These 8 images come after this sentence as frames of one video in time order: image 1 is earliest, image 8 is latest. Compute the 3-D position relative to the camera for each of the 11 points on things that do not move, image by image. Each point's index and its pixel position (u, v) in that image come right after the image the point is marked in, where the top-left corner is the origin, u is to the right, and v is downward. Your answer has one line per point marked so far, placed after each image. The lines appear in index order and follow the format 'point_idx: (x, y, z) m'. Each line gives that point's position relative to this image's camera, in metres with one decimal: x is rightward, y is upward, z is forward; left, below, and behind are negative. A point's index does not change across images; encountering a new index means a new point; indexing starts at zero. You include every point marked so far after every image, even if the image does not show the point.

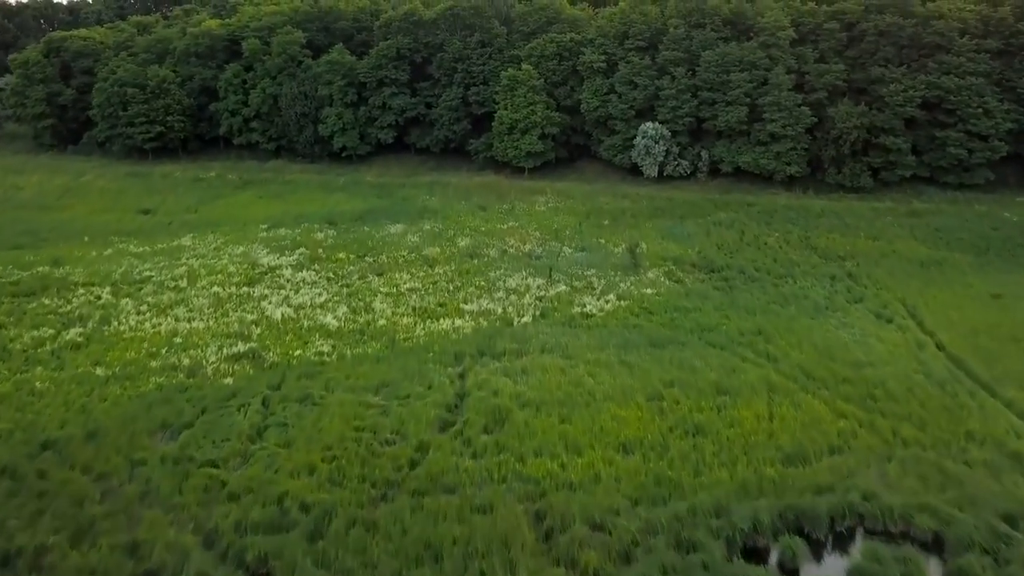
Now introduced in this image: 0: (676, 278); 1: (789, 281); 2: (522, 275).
0: (+4.3, +0.3, +18.6) m
1: (+7.2, +0.2, +18.5) m
2: (+0.3, +0.4, +18.5) m
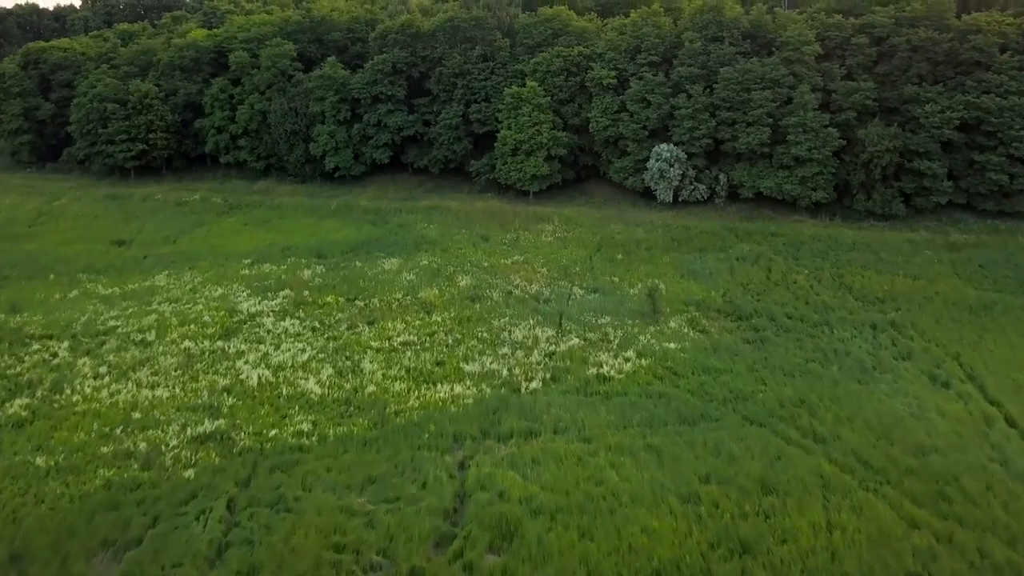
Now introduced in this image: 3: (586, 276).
0: (+4.4, -0.9, +16.7) m
1: (+7.4, -1.0, +16.7) m
2: (+0.4, -0.8, +16.7) m
3: (+2.1, +0.3, +19.8) m
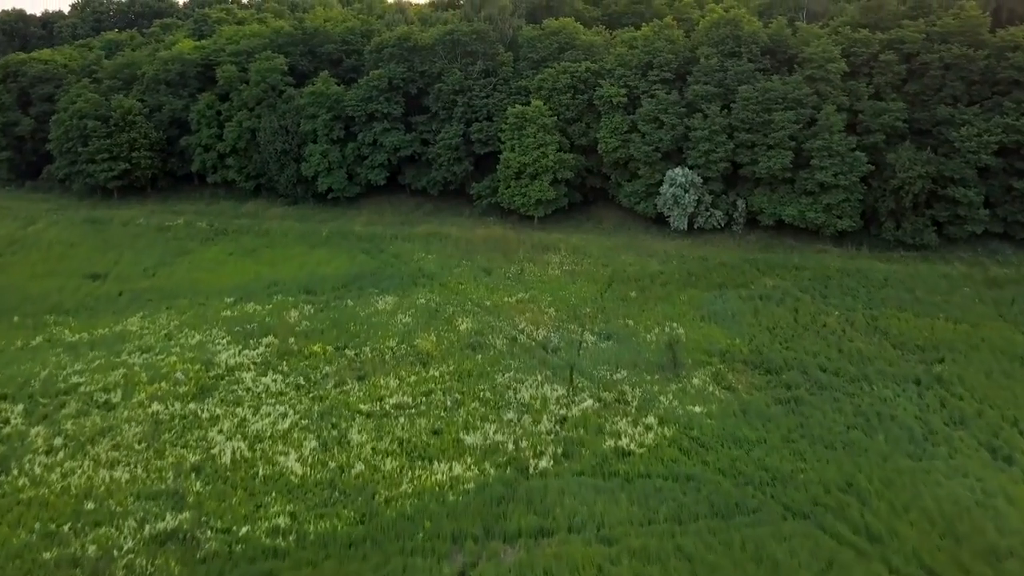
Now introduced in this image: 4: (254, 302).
0: (+4.6, -2.0, +15.1) m
1: (+7.5, -2.1, +15.0) m
2: (+0.5, -1.9, +15.0) m
3: (+2.2, -0.8, +18.1) m
4: (-7.0, -0.4, +19.4) m
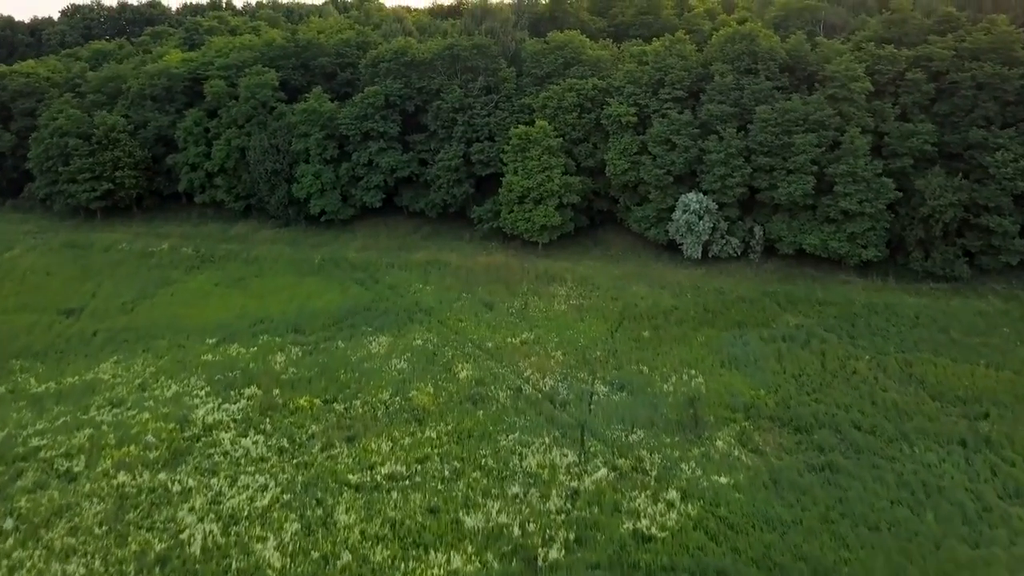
0: (+4.7, -3.1, +13.7) m
1: (+7.6, -3.2, +13.6) m
2: (+0.6, -3.0, +13.7) m
3: (+2.3, -1.8, +16.7) m
4: (-6.9, -1.4, +18.0) m
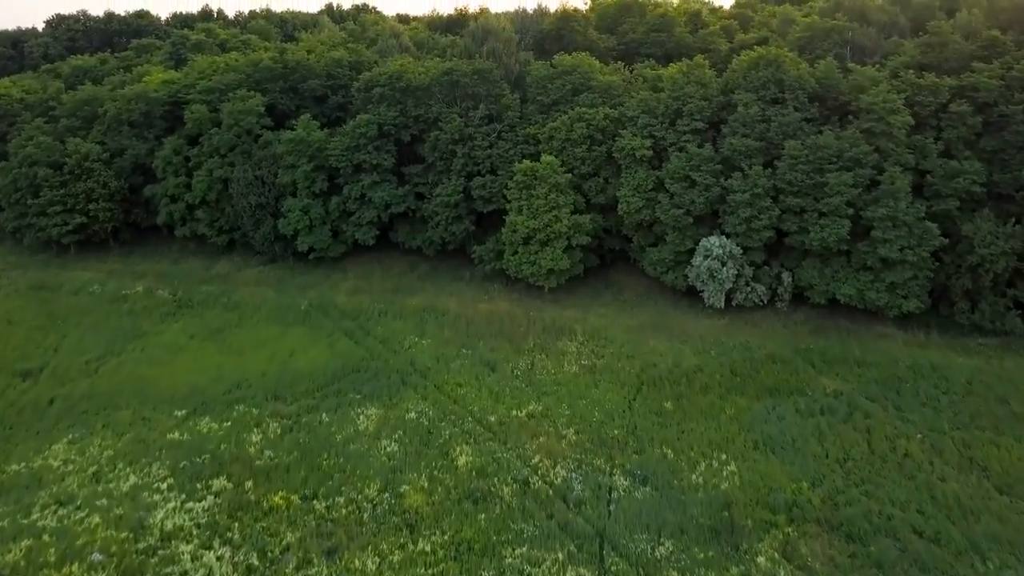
0: (+4.8, -4.5, +11.7) m
1: (+7.7, -4.6, +11.7) m
2: (+0.7, -4.4, +11.7) m
3: (+2.4, -3.3, +14.8) m
4: (-6.8, -2.9, +16.0) m
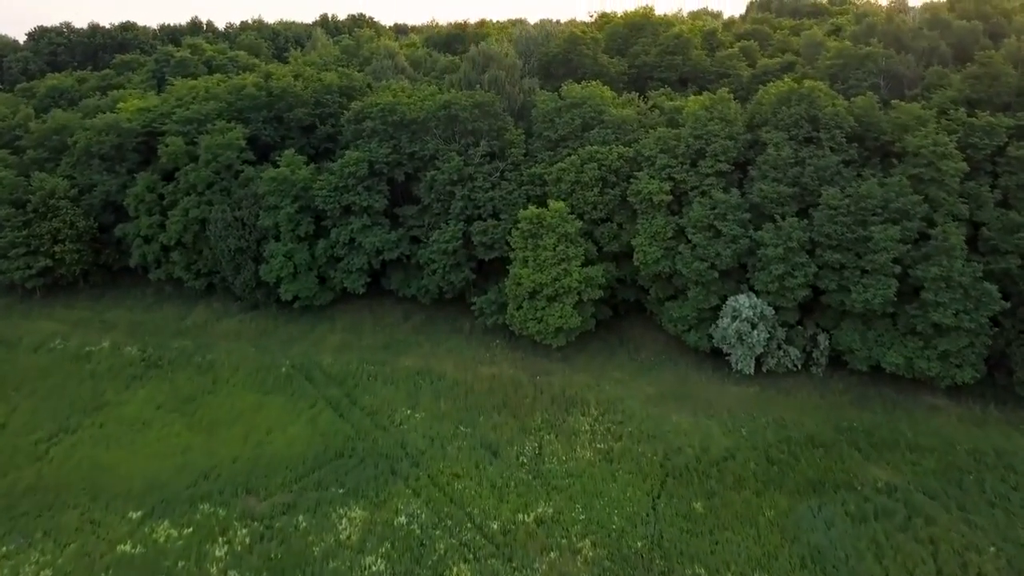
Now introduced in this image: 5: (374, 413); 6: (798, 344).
0: (+4.9, -6.2, +9.6) m
1: (+7.8, -6.3, +9.5) m
2: (+0.8, -6.1, +9.5) m
3: (+2.5, -4.9, +12.6) m
4: (-6.7, -4.5, +13.9) m
5: (-3.4, -3.1, +17.5) m
6: (+7.4, -1.5, +18.4) m
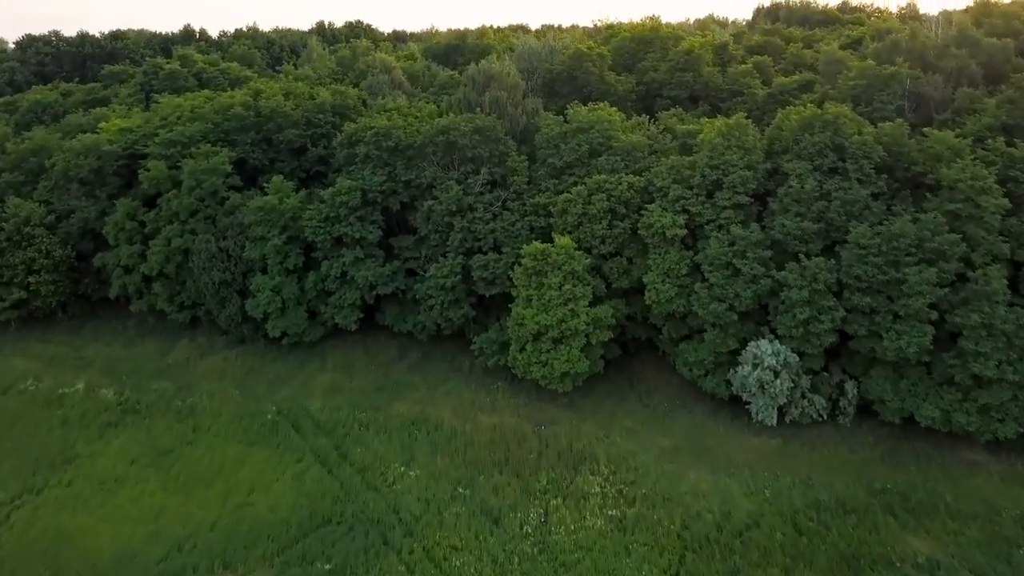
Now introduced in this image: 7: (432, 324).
0: (+4.9, -7.2, +8.2) m
1: (+7.9, -7.3, +8.2) m
2: (+0.9, -7.1, +8.2) m
3: (+2.6, -6.0, +11.3) m
4: (-6.6, -5.6, +12.5) m
5: (-3.3, -4.1, +16.2) m
6: (+7.5, -2.5, +17.0) m
7: (-2.2, -1.0, +19.9) m
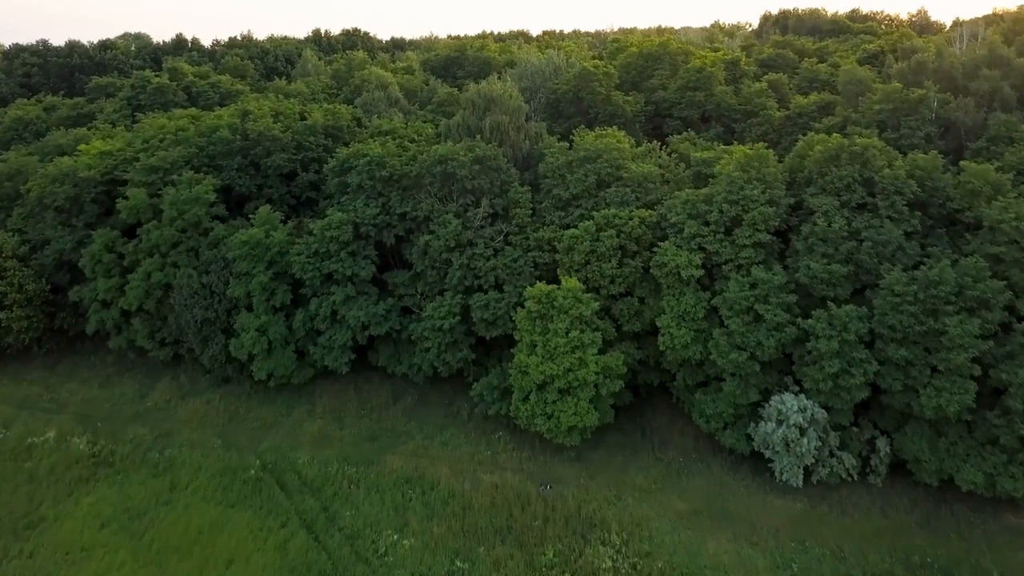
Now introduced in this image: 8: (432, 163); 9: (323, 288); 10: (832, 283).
0: (+5.0, -8.3, +6.9) m
1: (+7.9, -8.4, +6.8) m
2: (+1.0, -8.2, +6.8) m
3: (+2.6, -7.0, +9.9) m
4: (-6.6, -6.6, +11.2) m
5: (-3.3, -5.2, +14.8) m
6: (+7.5, -3.6, +15.7) m
7: (-2.2, -2.1, +18.6) m
8: (-2.2, +3.4, +19.1) m
9: (-5.1, +0.1, +19.3) m
10: (+7.1, +0.1, +15.8) m
